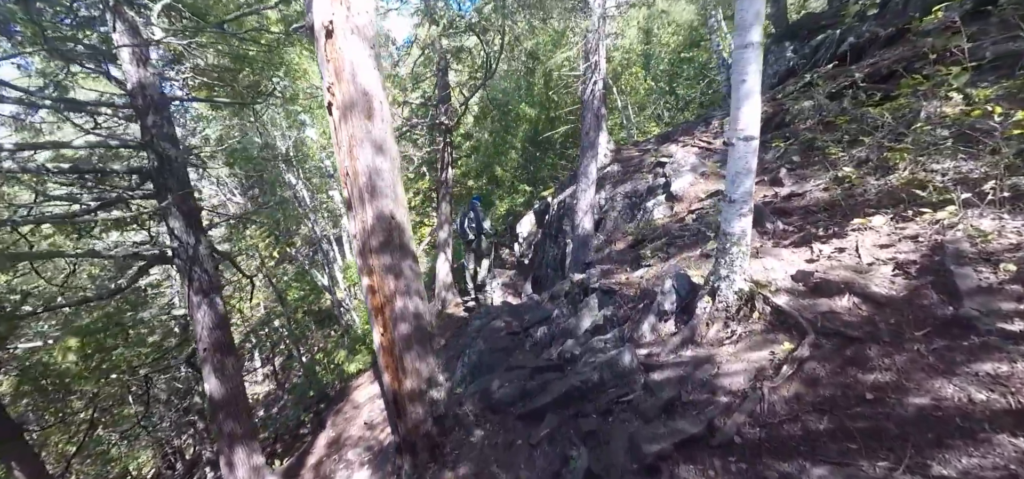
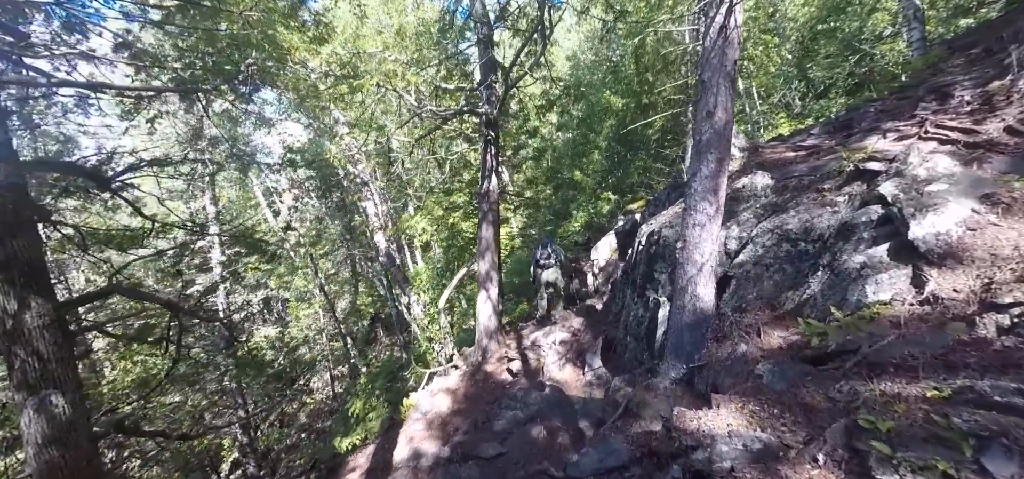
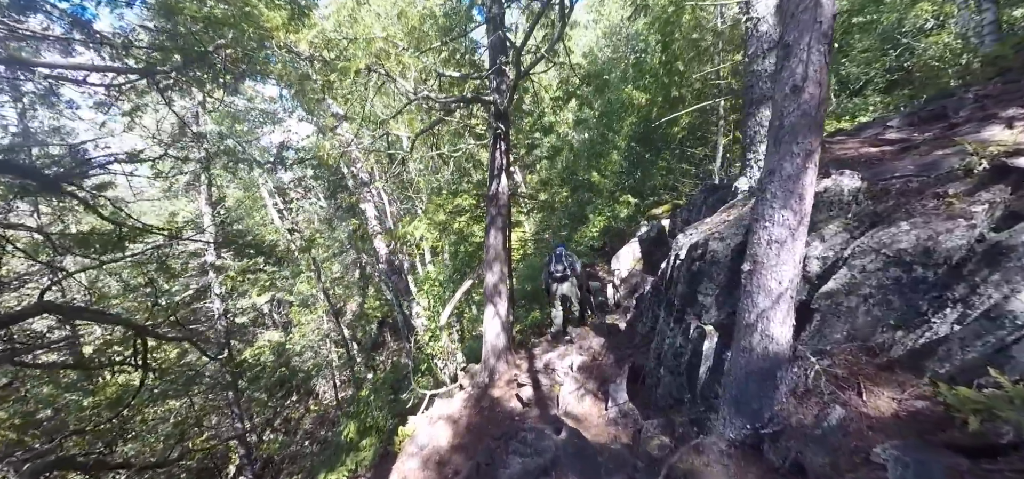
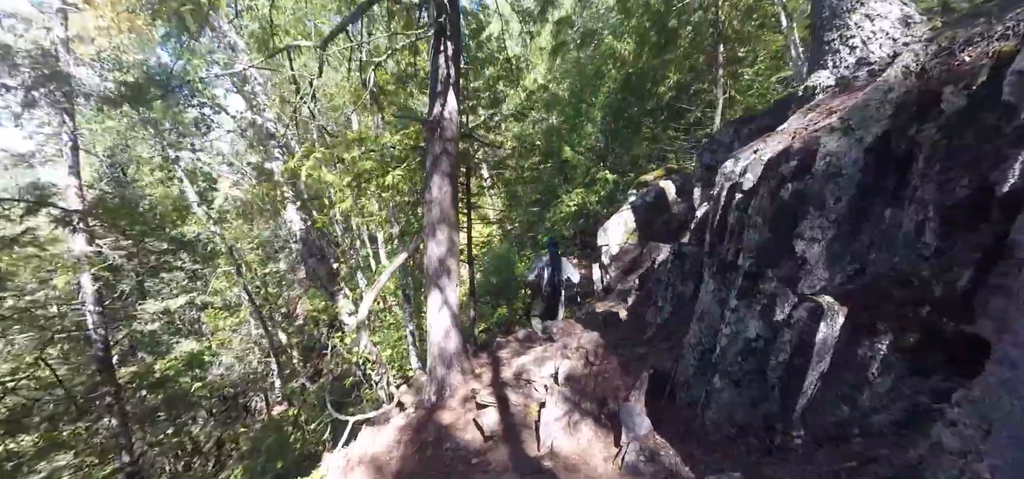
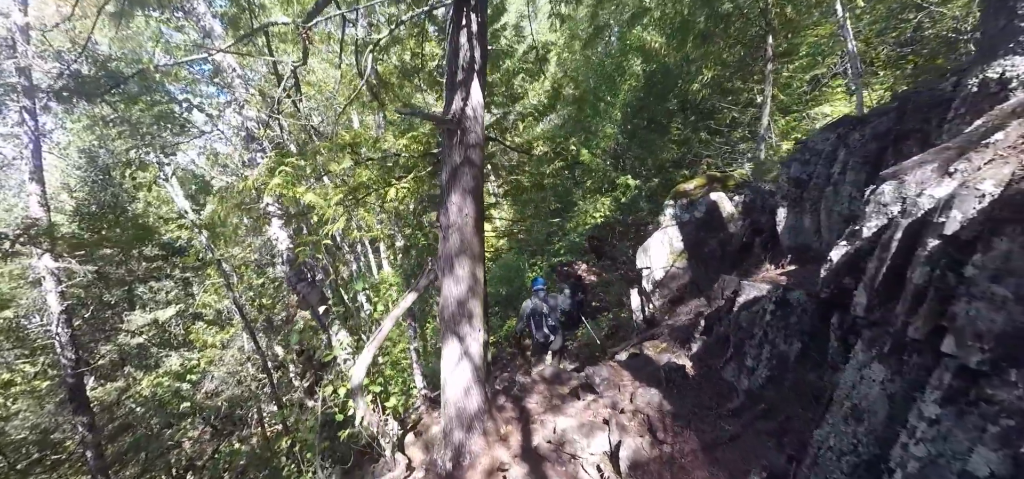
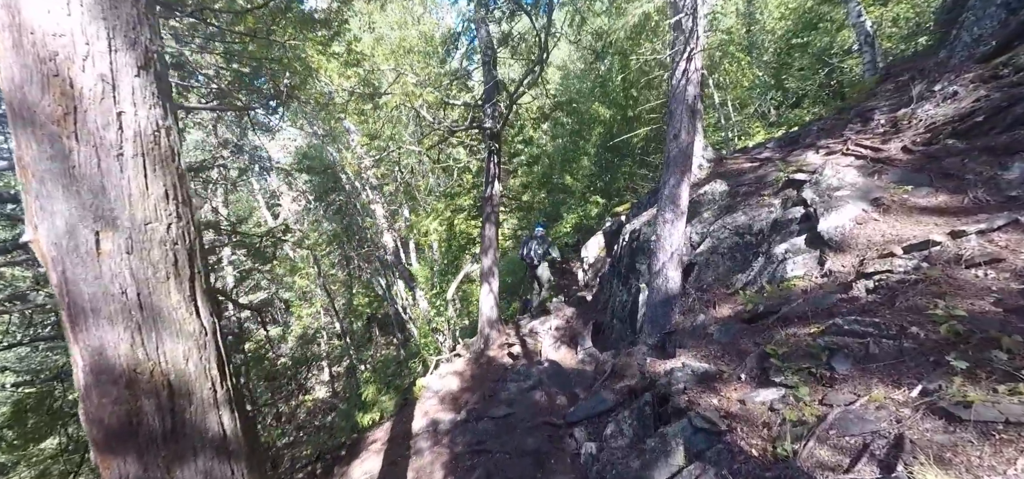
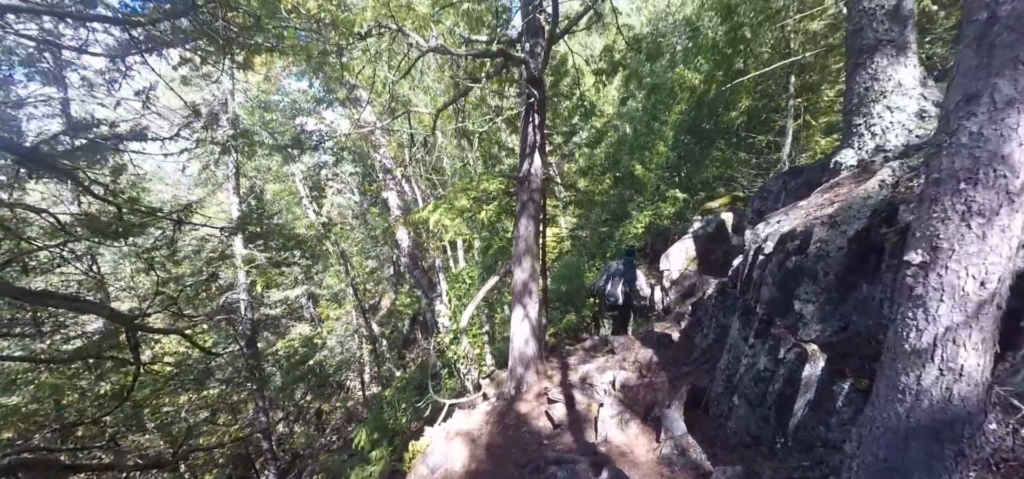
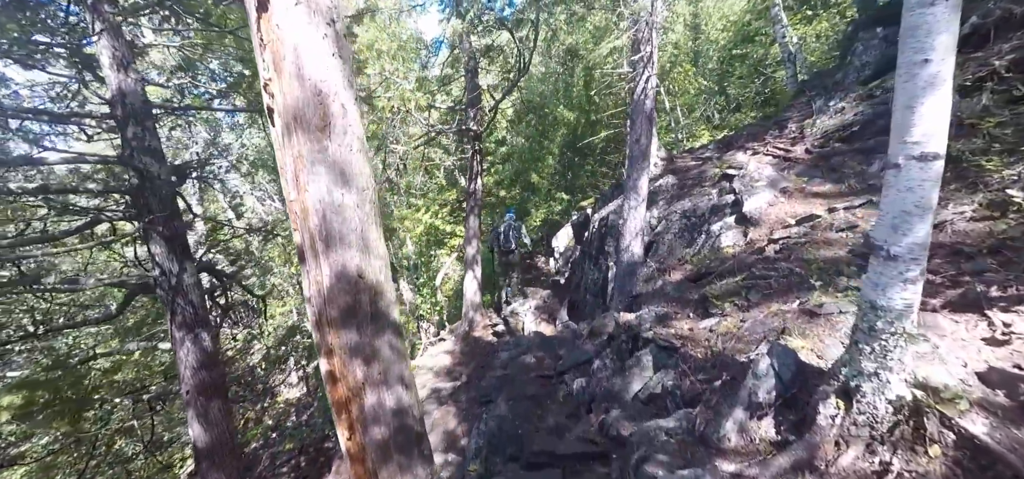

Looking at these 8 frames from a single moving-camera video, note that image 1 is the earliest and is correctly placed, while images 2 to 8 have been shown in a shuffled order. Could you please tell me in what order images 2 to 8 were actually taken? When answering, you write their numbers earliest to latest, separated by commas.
8, 6, 2, 3, 7, 4, 5
